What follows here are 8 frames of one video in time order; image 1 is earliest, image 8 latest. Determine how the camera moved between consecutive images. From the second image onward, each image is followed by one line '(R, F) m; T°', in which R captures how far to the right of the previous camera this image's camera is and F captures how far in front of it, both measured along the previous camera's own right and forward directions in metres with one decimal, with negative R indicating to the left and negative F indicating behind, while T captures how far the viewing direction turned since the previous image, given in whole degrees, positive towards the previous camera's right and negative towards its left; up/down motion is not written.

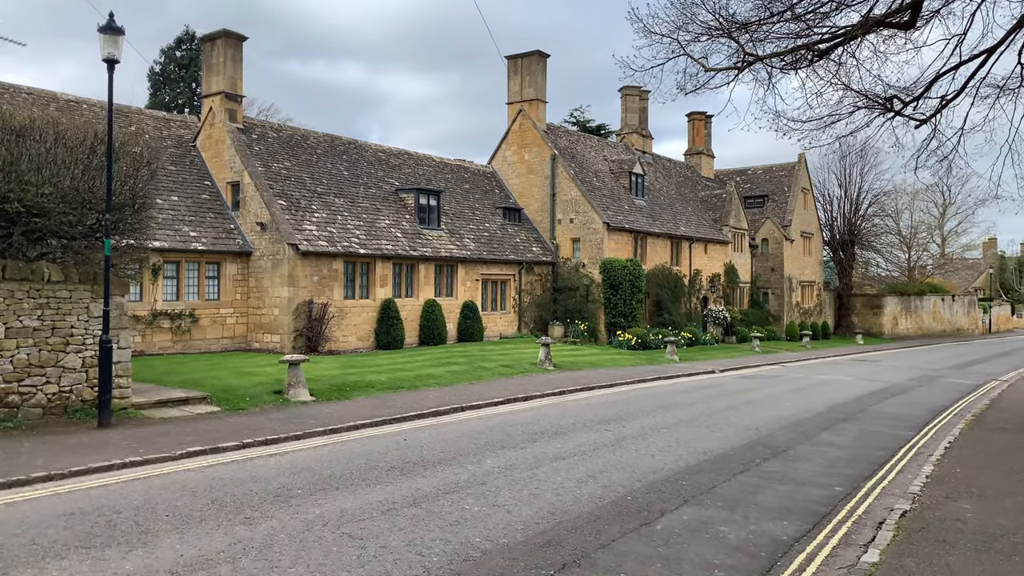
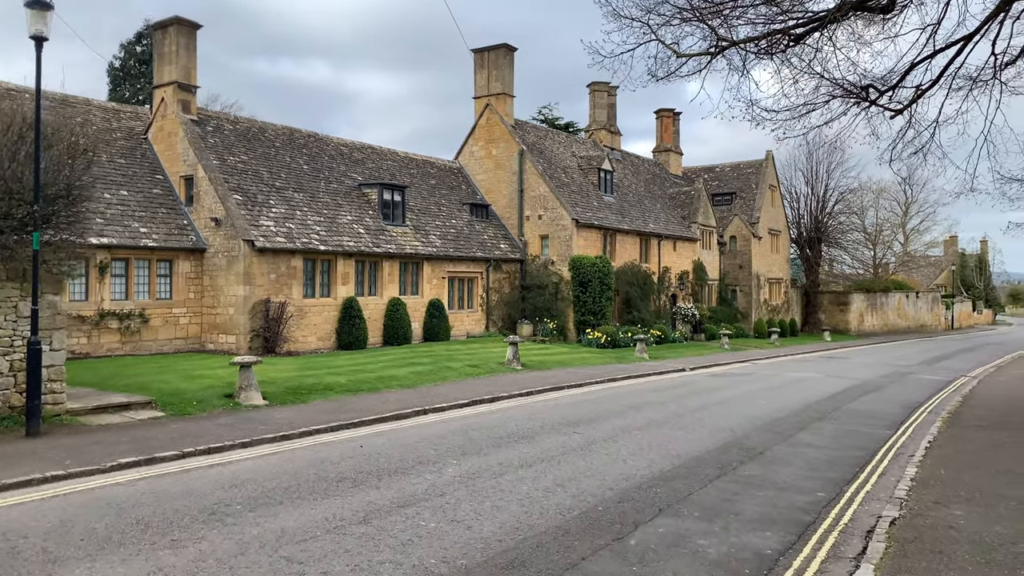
(+0.1, +0.7) m; +2°
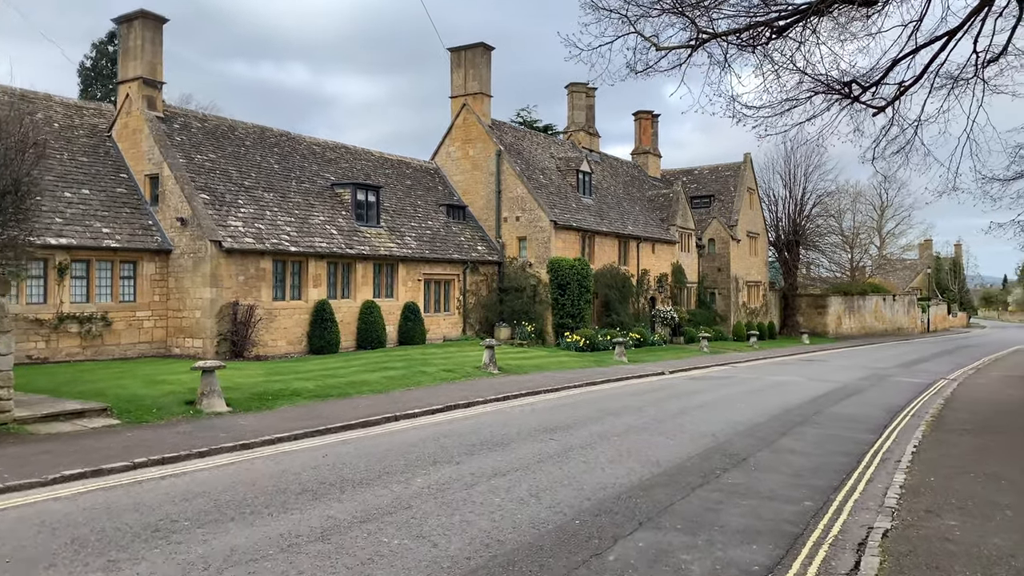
(+0.1, +0.5) m; +1°
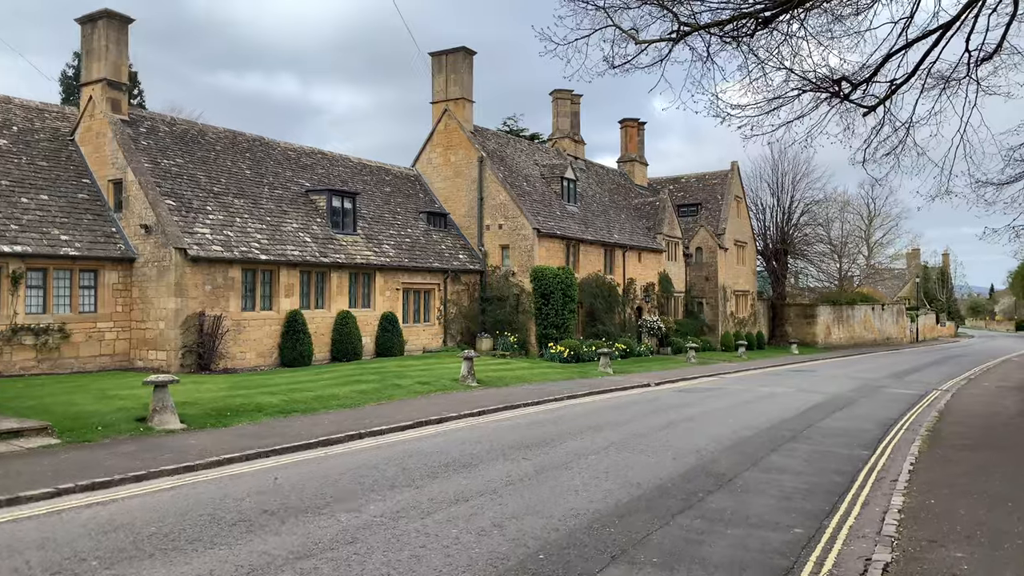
(+0.3, +0.8) m; +1°
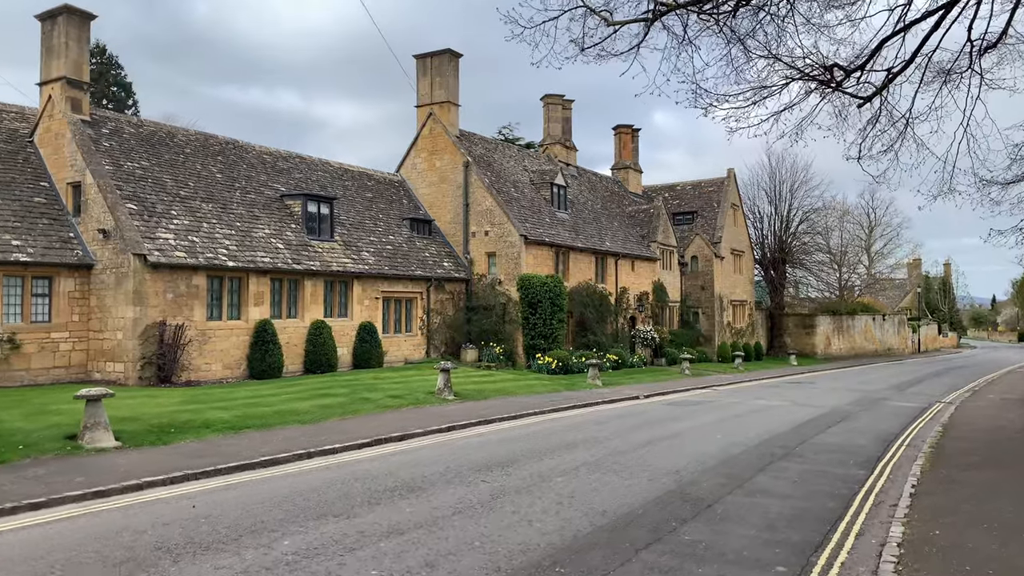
(+0.5, +1.0) m; 0°
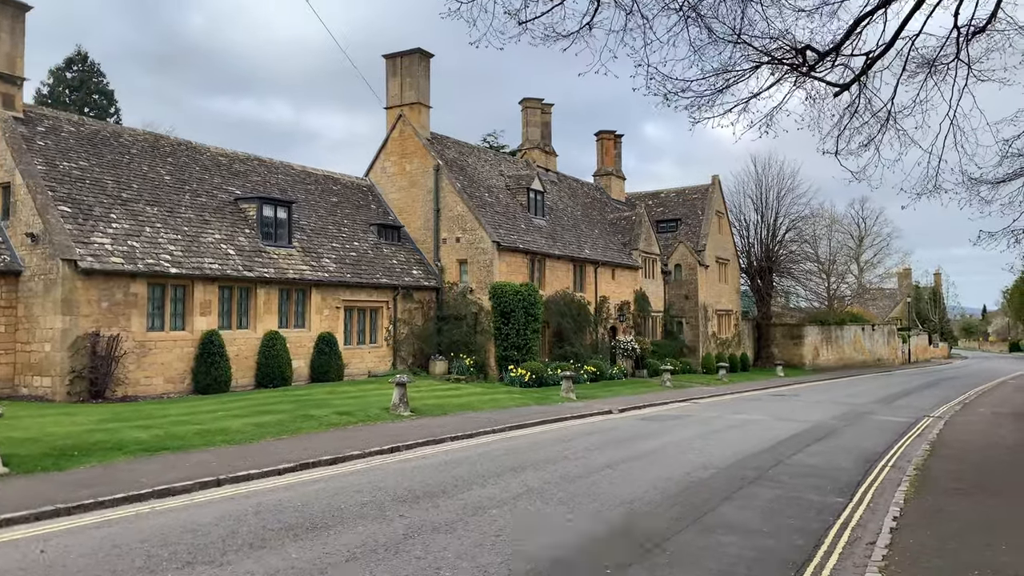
(+0.7, +1.2) m; +1°
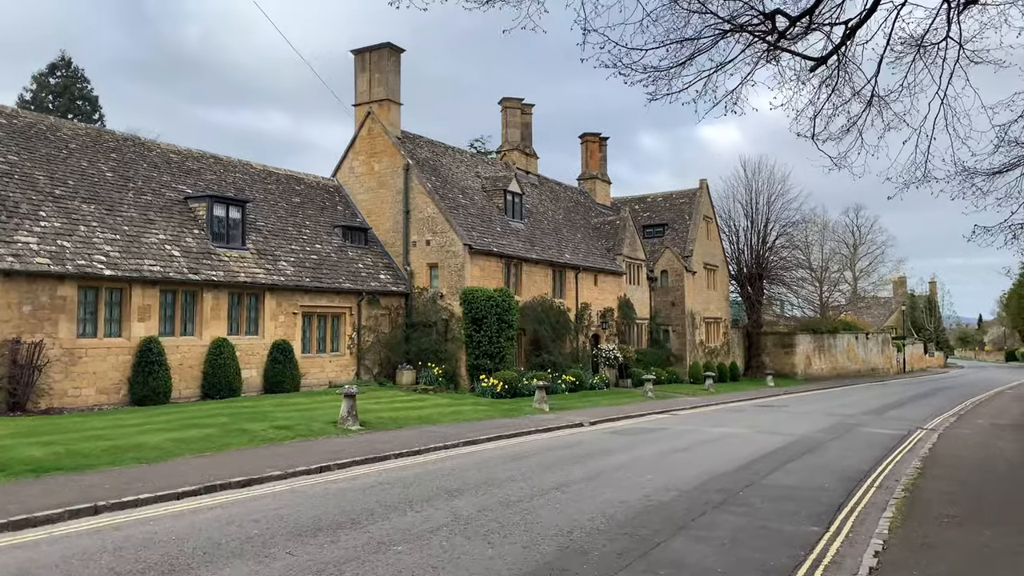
(+0.8, +1.3) m; 0°
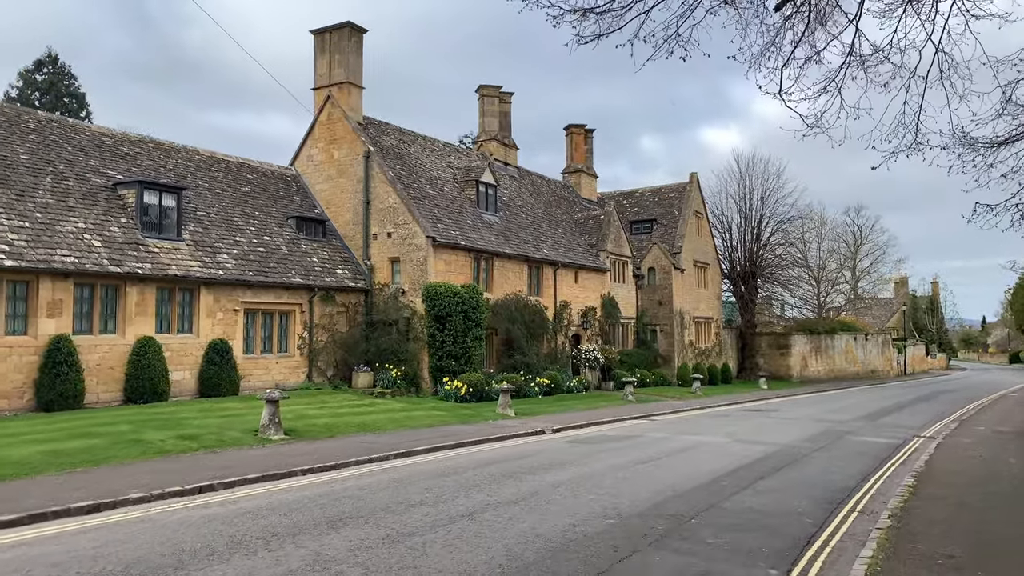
(+1.1, +1.8) m; 0°
